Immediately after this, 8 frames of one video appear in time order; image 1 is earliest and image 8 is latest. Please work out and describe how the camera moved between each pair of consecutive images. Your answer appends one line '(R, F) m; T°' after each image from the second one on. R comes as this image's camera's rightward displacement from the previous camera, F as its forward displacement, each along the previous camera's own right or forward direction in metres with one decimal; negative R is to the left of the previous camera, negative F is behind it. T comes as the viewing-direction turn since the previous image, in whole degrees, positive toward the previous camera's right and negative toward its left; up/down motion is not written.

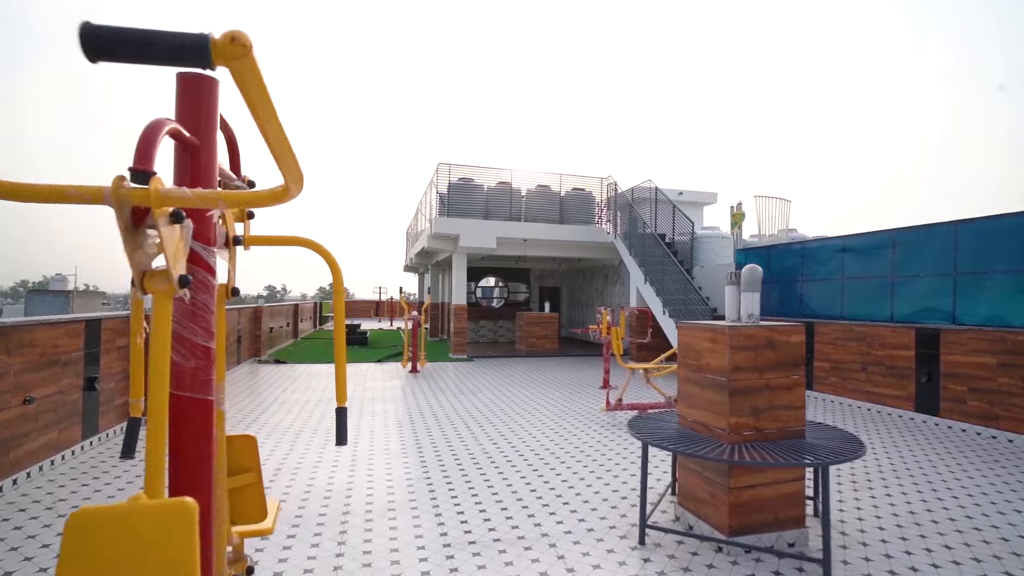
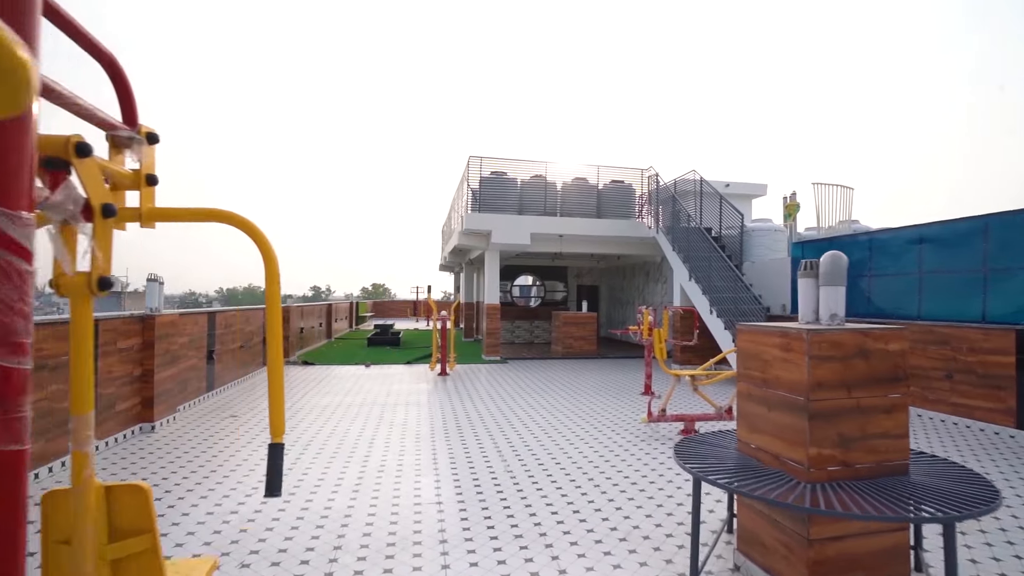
(+0.1, +0.6) m; -4°
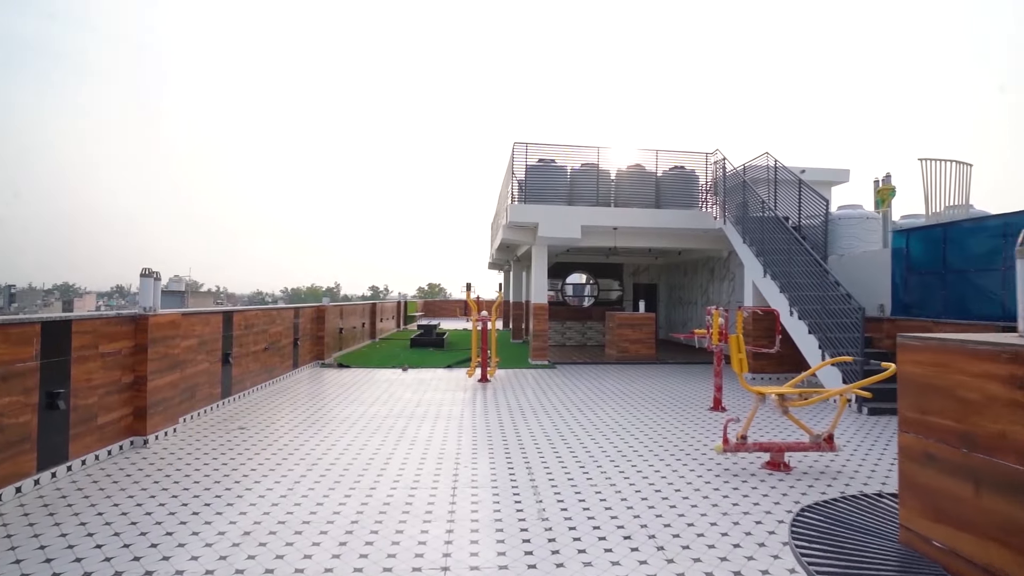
(+0.1, +0.9) m; -6°
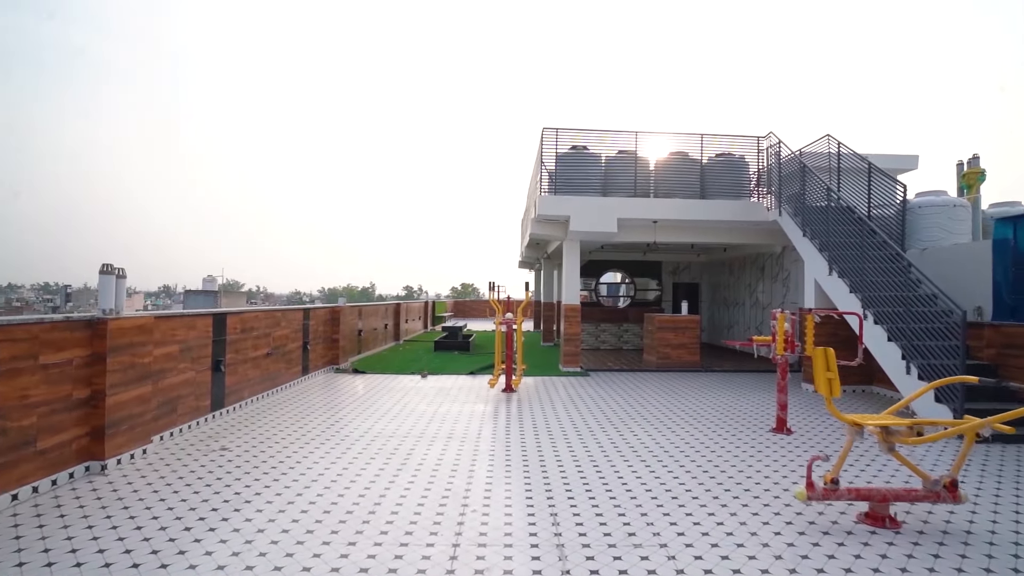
(+0.1, +0.9) m; -4°
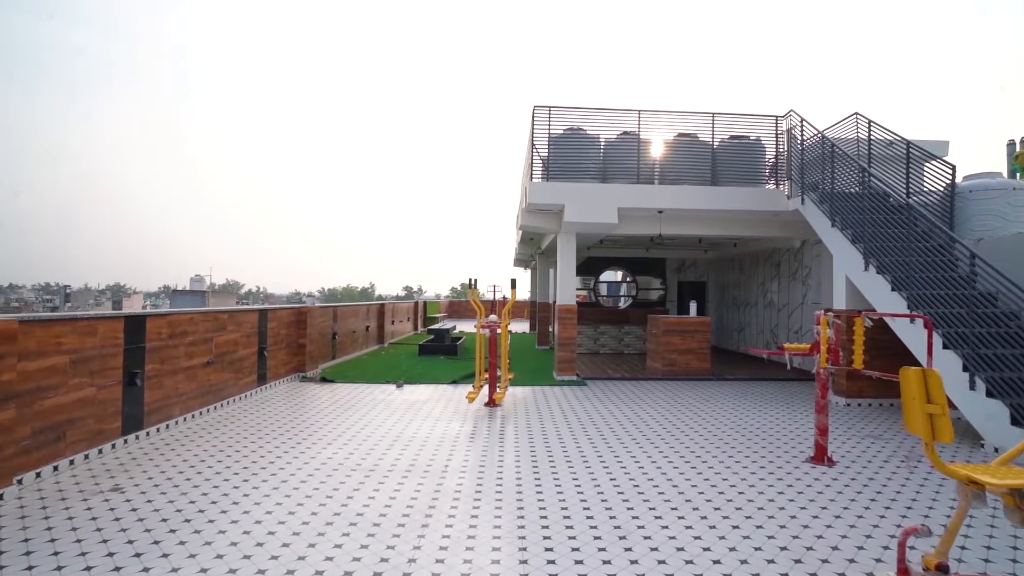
(+0.2, +1.1) m; 0°
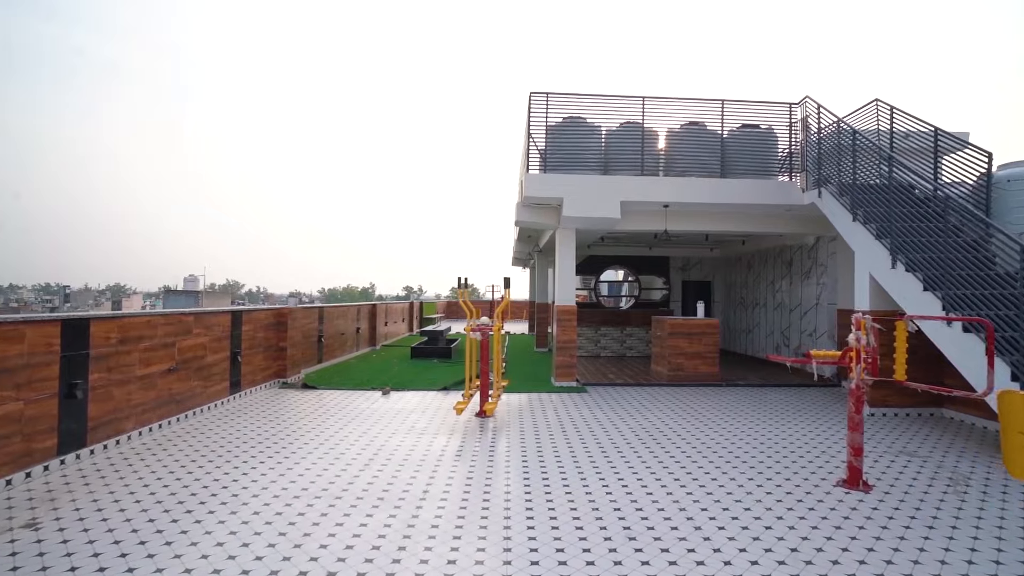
(+0.1, +0.6) m; 0°
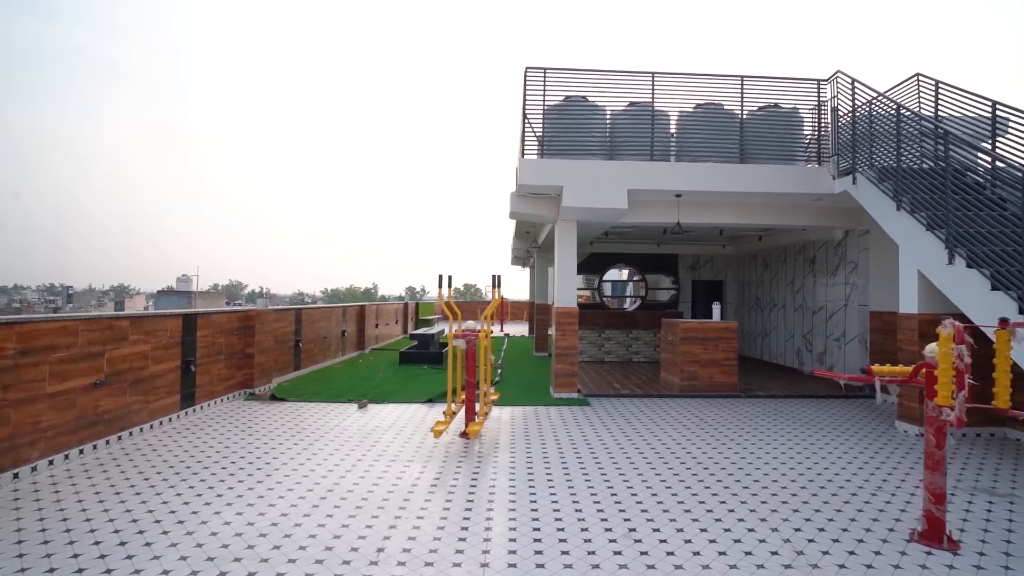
(+0.1, +0.9) m; 0°
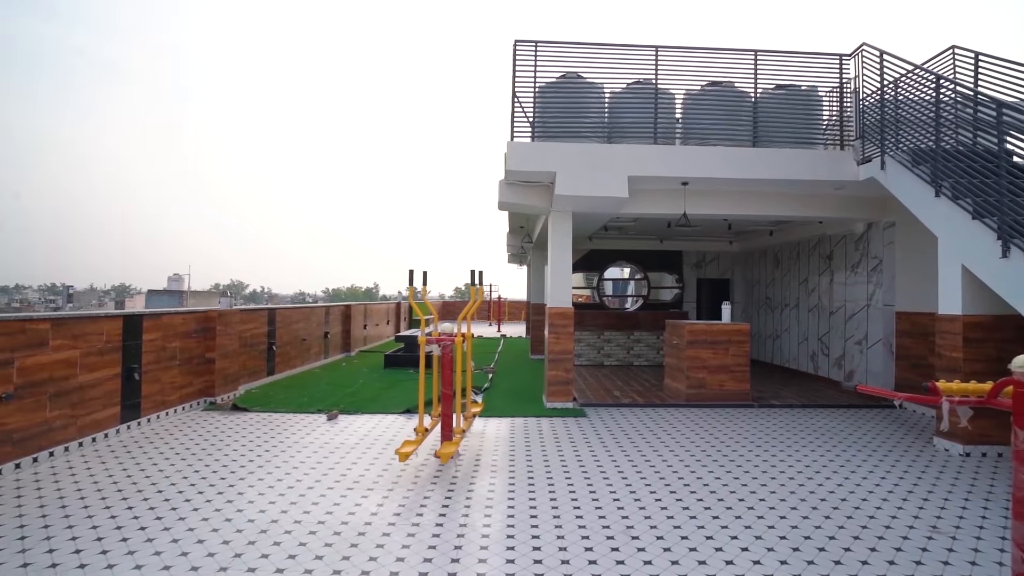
(+0.2, +0.7) m; 0°
